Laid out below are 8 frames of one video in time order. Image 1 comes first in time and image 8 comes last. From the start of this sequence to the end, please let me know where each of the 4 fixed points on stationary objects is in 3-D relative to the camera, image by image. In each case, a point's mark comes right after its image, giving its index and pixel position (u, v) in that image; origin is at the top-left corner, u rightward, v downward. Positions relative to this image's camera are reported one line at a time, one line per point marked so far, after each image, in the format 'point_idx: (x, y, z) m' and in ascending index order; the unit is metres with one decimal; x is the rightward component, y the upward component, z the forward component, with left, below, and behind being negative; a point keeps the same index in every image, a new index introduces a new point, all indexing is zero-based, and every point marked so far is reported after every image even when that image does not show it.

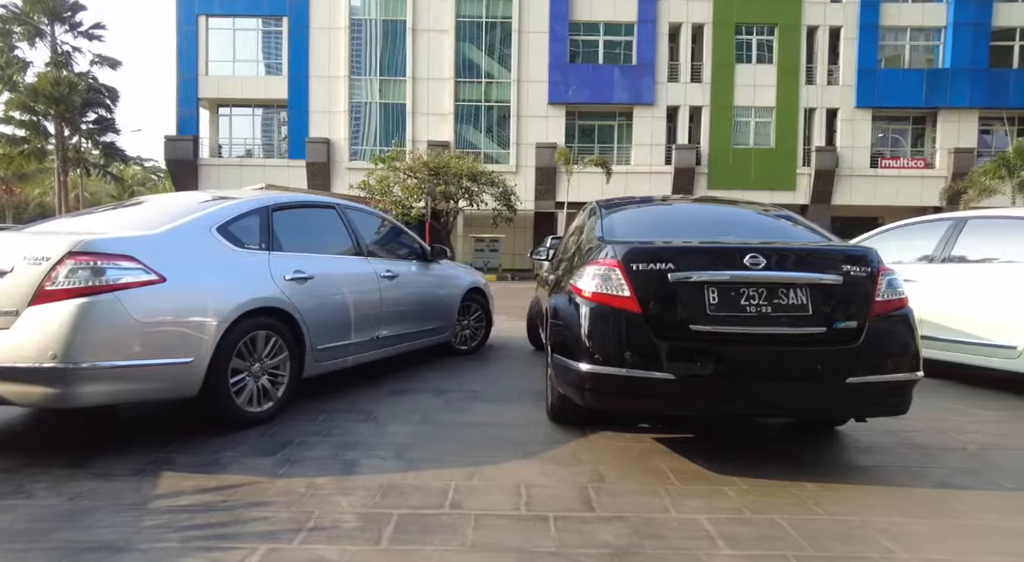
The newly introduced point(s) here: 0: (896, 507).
0: (+1.8, -1.1, +2.9) m
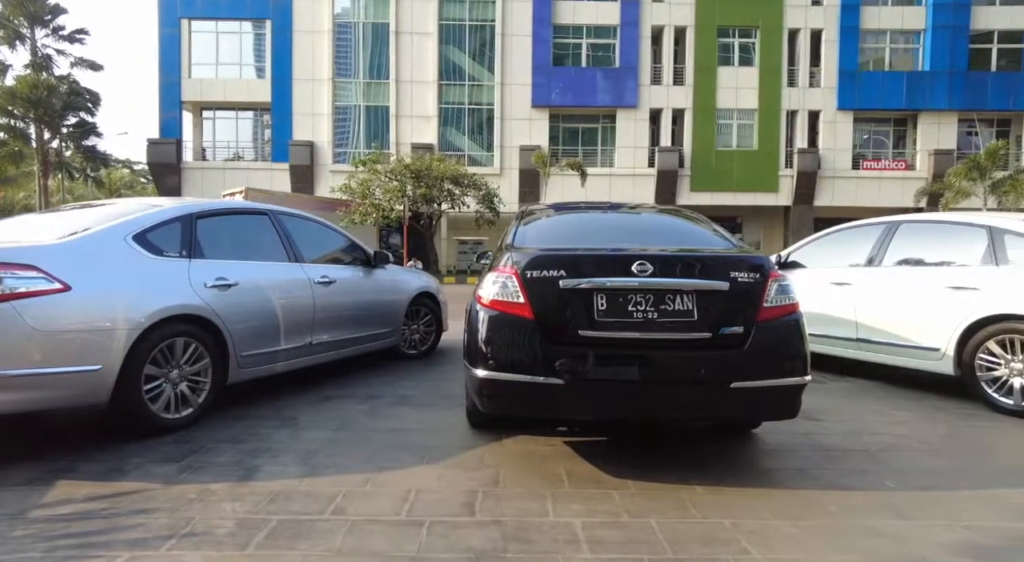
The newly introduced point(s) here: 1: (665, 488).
0: (+1.2, -1.1, +3.0) m
1: (+0.8, -1.1, +3.3) m
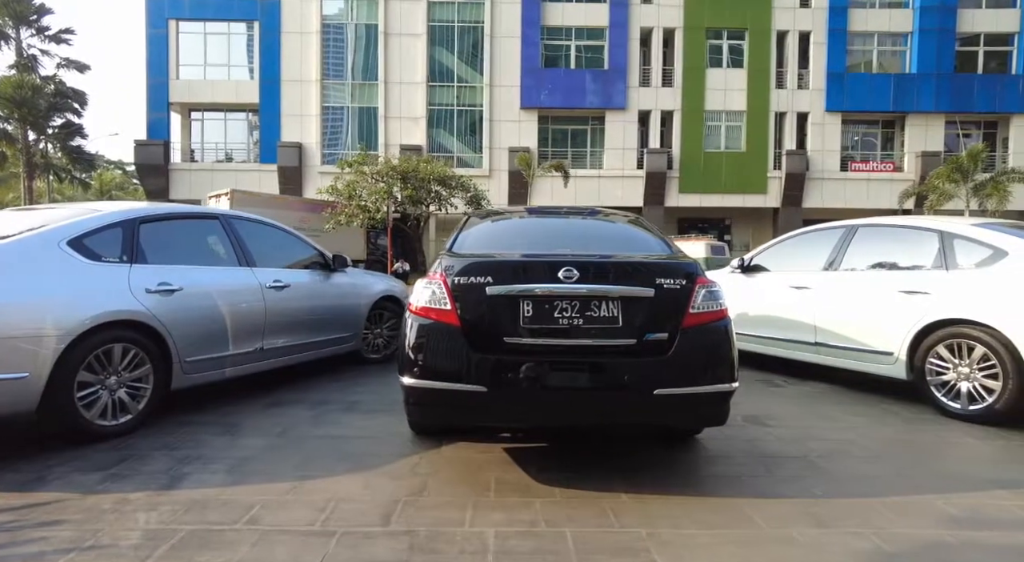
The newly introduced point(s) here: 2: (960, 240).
0: (+0.9, -1.1, +3.0) m
1: (+0.4, -1.1, +3.2) m
2: (+3.7, +0.3, +5.1) m
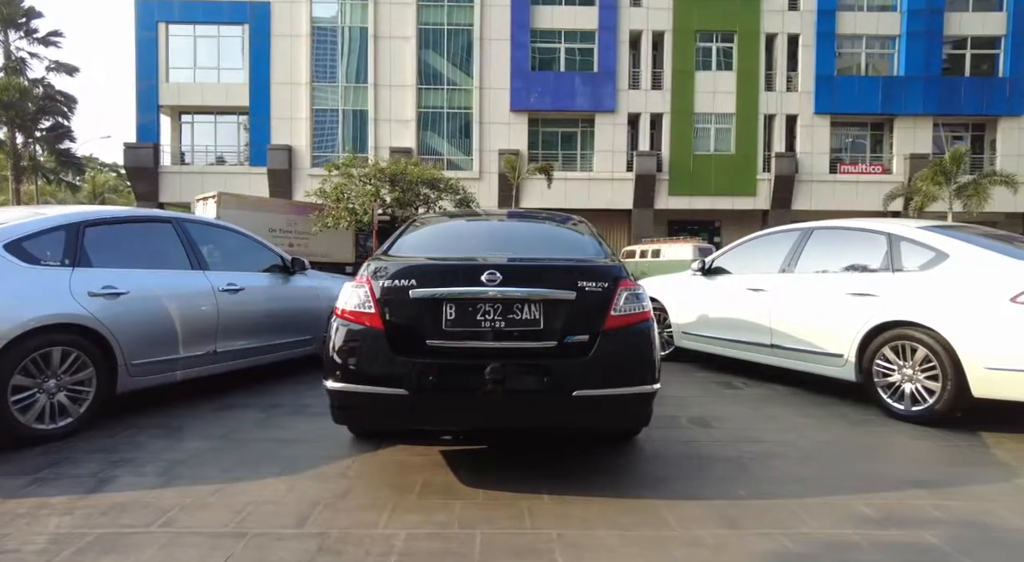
0: (+0.5, -1.1, +3.0) m
1: (0.0, -1.1, +3.3) m
2: (+3.3, +0.3, +5.2) m
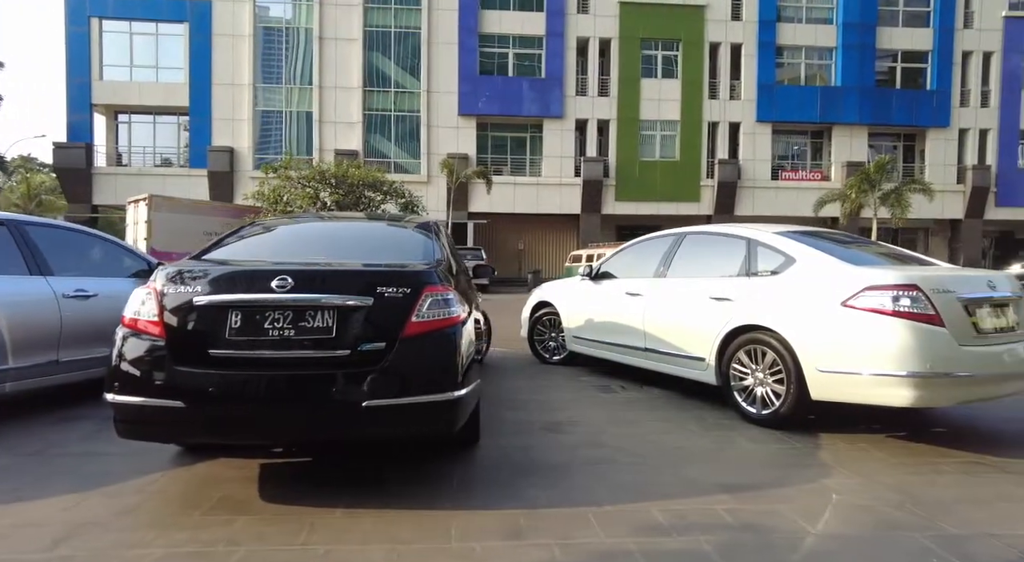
0: (-0.6, -1.2, +2.9) m
1: (-1.1, -1.2, +3.1) m
2: (+2.1, +0.3, +5.2) m
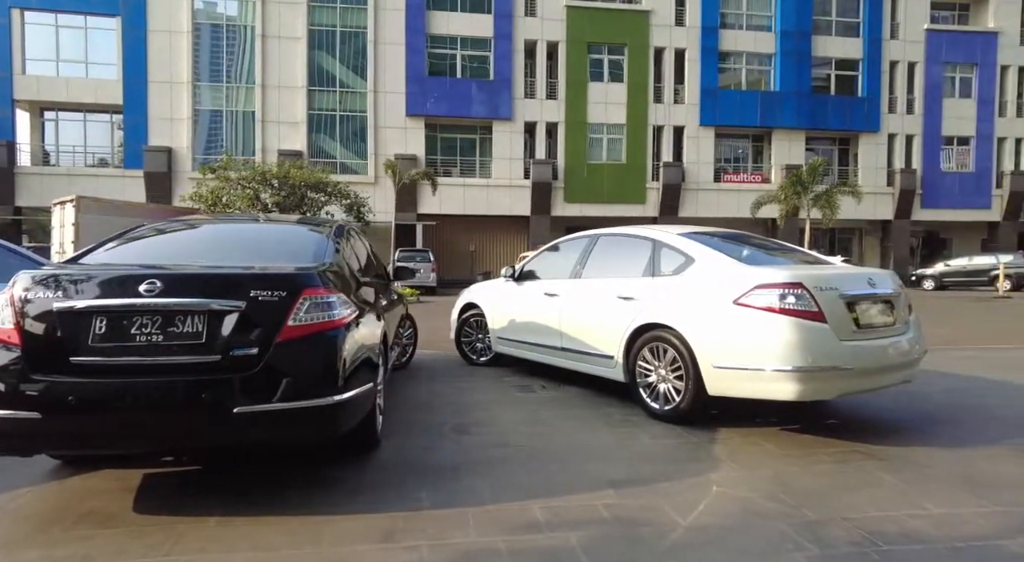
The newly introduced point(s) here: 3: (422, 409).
0: (-1.2, -1.2, +2.8) m
1: (-1.6, -1.2, +3.0) m
2: (+1.3, +0.3, +5.4) m
3: (-0.8, -1.1, +5.5) m
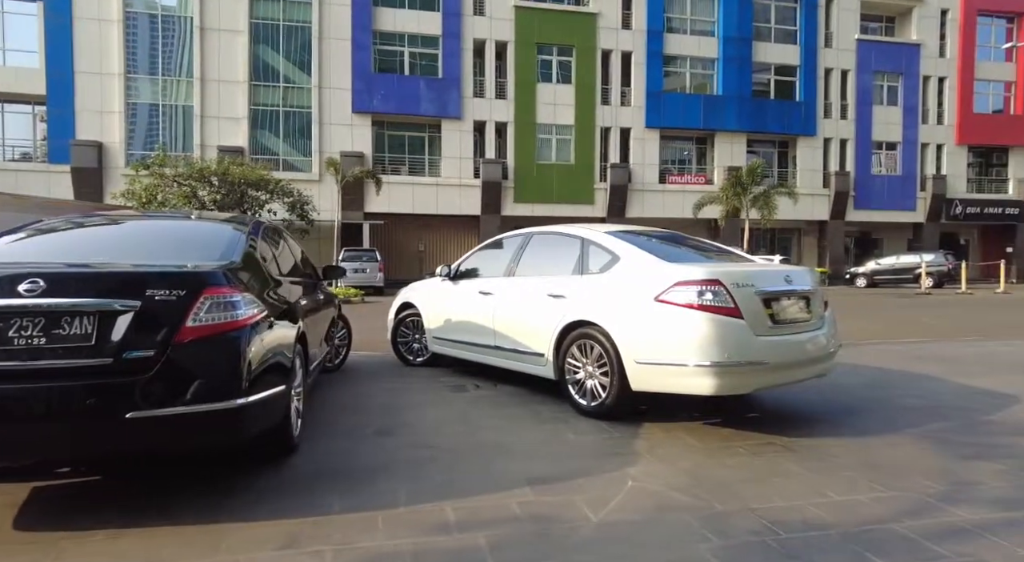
0: (-1.6, -1.2, +2.7) m
1: (-2.1, -1.2, +2.9) m
2: (+0.7, +0.3, +5.4) m
3: (-1.4, -1.1, +5.4) m
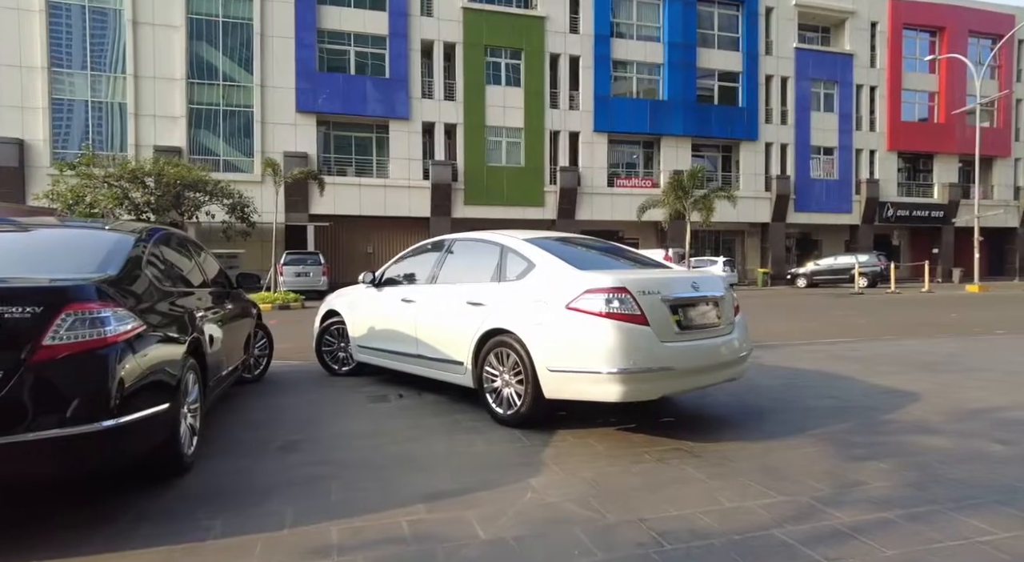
0: (-2.1, -1.2, +2.5) m
1: (-2.6, -1.2, +2.6) m
2: (0.0, +0.2, +5.4) m
3: (-2.1, -1.2, +5.2) m
